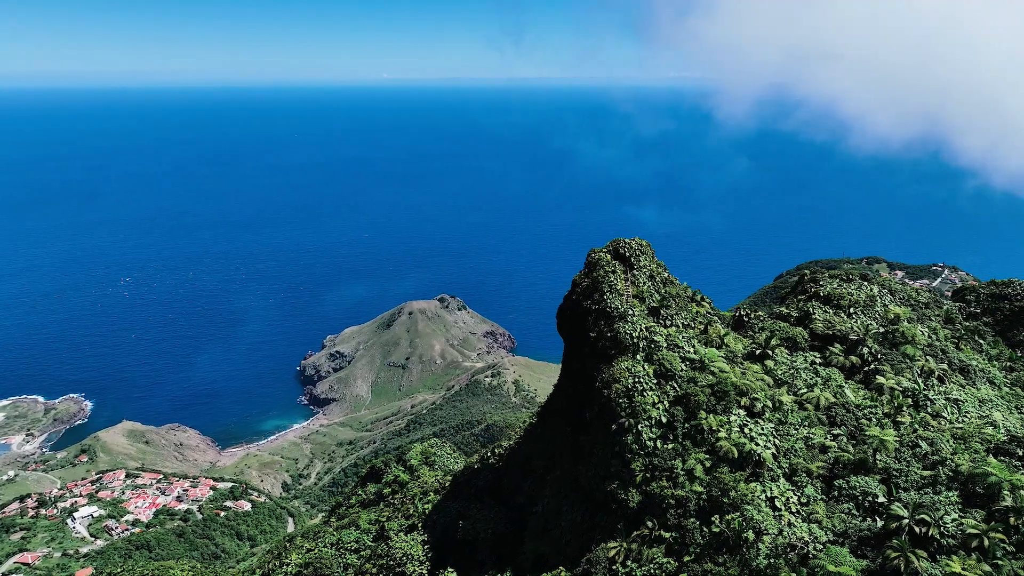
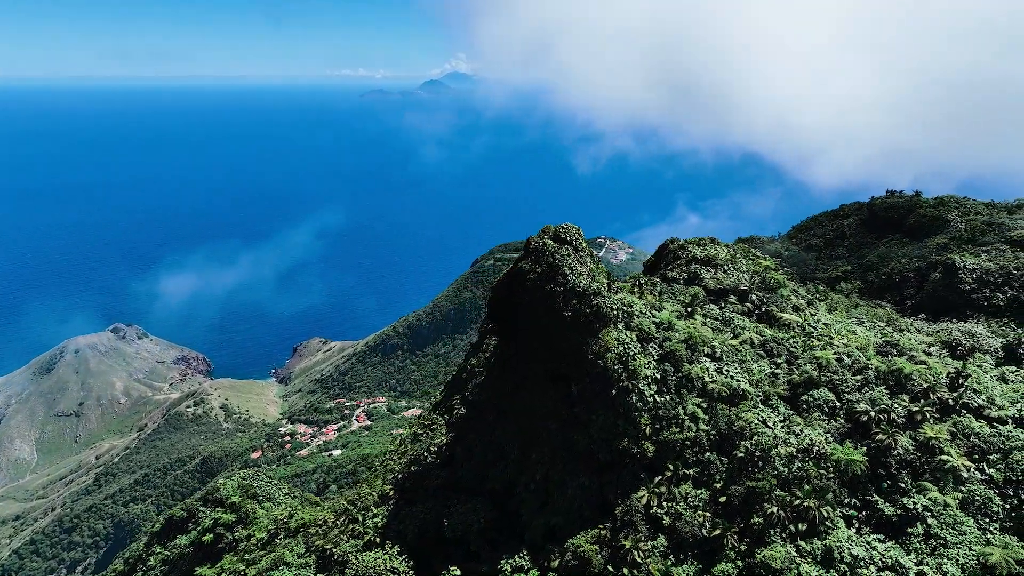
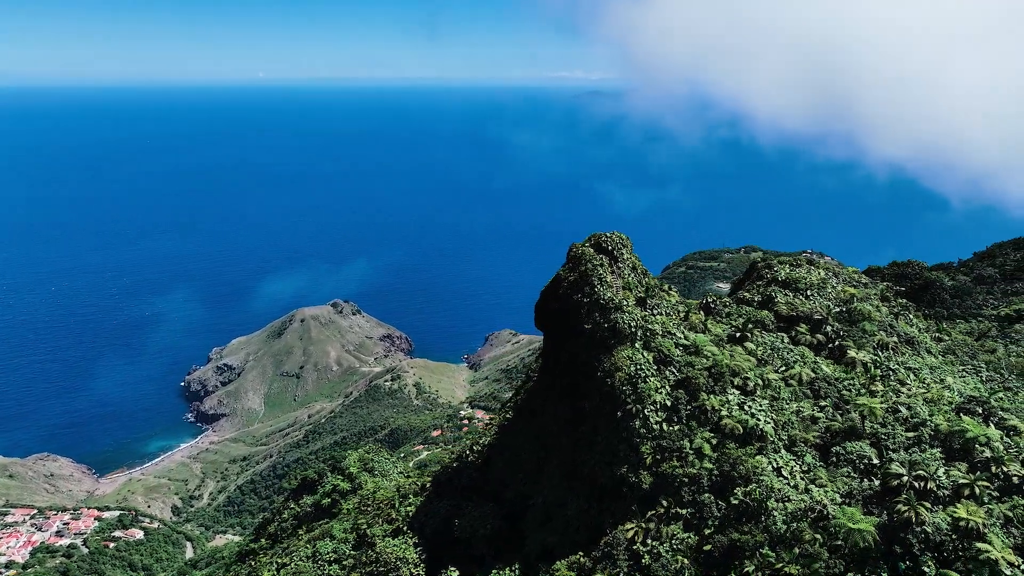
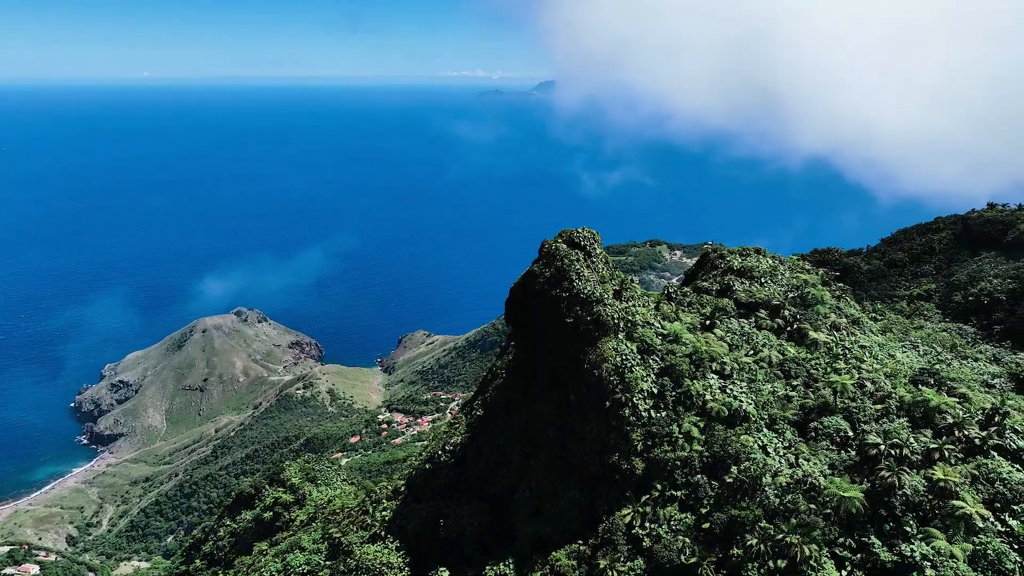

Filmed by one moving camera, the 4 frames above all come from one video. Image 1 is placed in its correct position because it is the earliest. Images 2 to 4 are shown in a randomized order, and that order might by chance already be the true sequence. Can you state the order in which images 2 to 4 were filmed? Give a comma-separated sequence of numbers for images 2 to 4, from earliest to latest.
3, 4, 2
